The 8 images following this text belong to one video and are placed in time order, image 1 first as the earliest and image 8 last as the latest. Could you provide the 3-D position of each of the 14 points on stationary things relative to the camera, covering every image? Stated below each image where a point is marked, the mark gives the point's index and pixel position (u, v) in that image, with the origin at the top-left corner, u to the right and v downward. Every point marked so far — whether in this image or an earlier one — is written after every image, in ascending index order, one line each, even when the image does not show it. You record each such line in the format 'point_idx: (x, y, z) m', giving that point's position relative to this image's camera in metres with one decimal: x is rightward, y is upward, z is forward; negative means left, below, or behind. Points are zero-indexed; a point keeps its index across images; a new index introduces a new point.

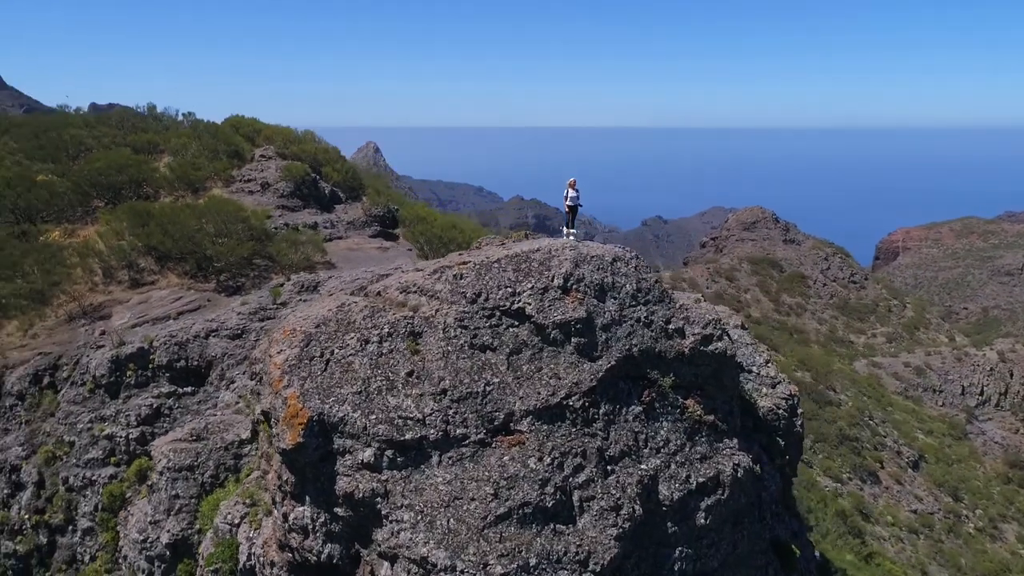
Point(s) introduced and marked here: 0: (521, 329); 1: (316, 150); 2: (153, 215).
0: (0.0, -0.4, +7.3) m
1: (-4.1, +2.8, +16.3) m
2: (-6.0, +1.2, +13.0) m
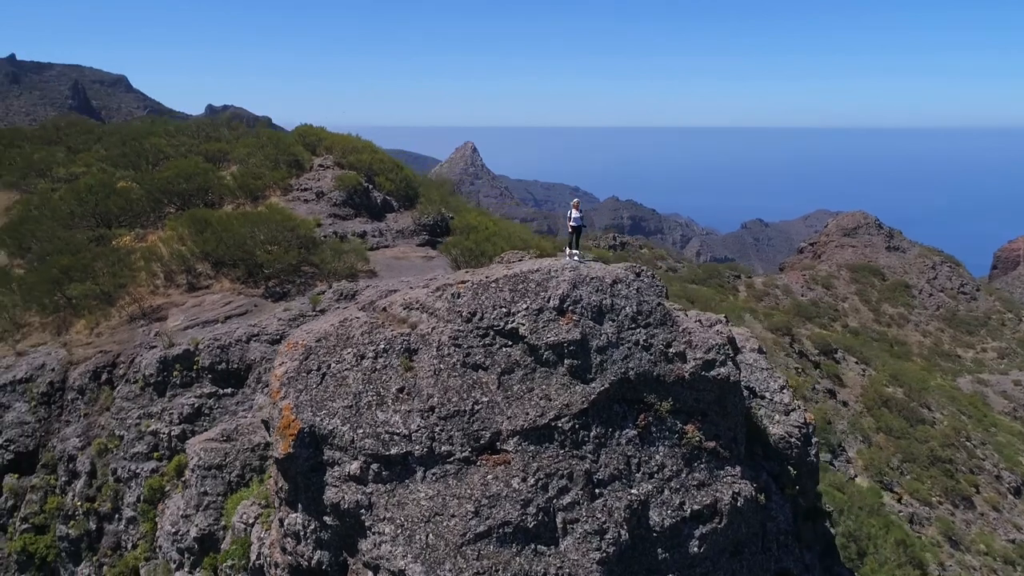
0: (0.0, -0.6, +7.4) m
1: (-3.0, +2.7, +16.8) m
2: (-5.3, +1.1, +13.7) m
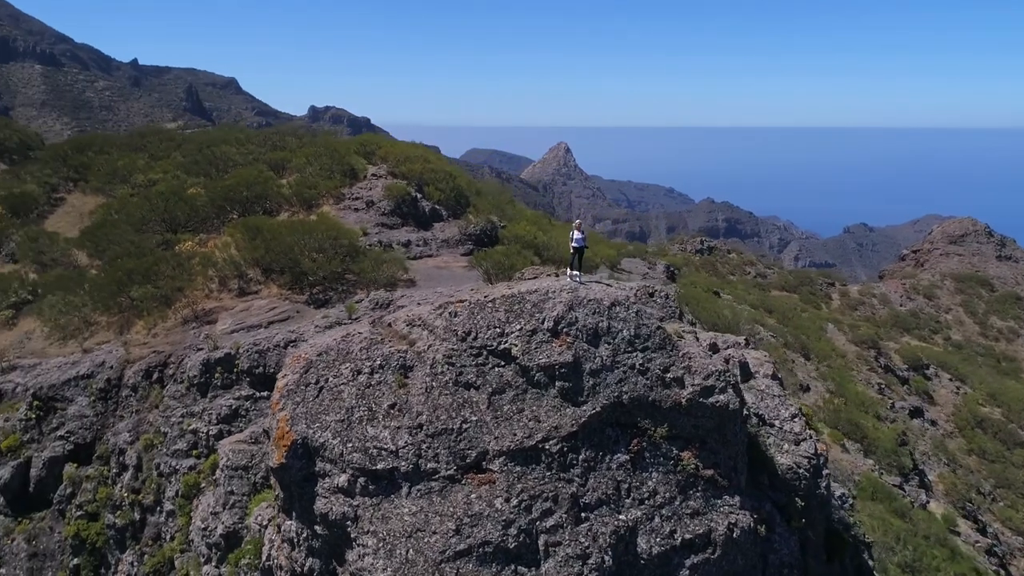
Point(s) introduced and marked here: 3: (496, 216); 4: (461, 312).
0: (-0.1, -0.8, +7.4) m
1: (-1.9, +2.6, +17.1) m
2: (-4.6, +1.0, +14.4) m
3: (-0.4, +1.5, +17.2) m
4: (-0.5, -0.2, +7.8) m
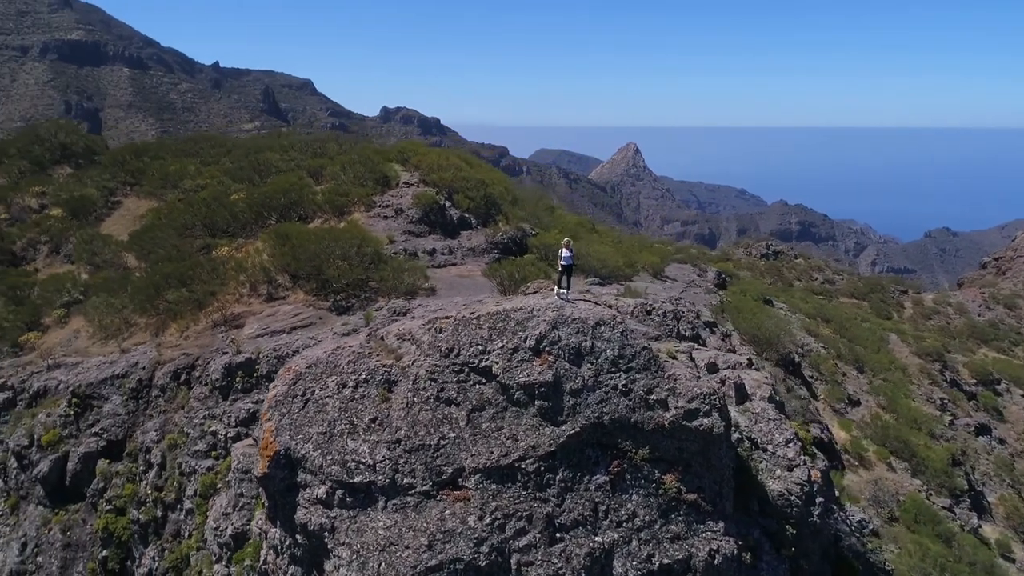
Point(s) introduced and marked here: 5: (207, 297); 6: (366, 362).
0: (-0.2, -0.9, +7.5) m
1: (-1.2, +2.4, +17.3) m
2: (-4.1, +0.9, +14.8) m
3: (+0.3, +1.4, +17.2) m
4: (-0.7, -0.4, +7.9) m
5: (-5.4, -0.2, +14.2) m
6: (-1.4, -0.7, +7.8) m
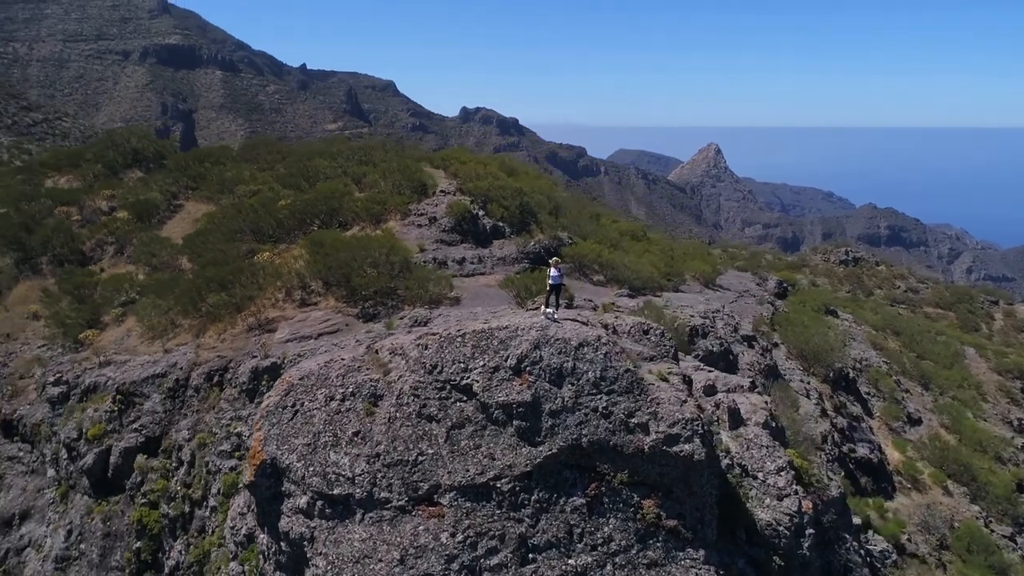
0: (-0.4, -1.1, +7.5) m
1: (-0.4, +2.2, +17.4) m
2: (-3.5, +0.8, +15.2) m
3: (+1.1, +1.2, +17.2) m
4: (-0.8, -0.6, +8.0) m
5: (-4.9, -0.2, +14.7) m
6: (-1.6, -0.9, +8.0) m
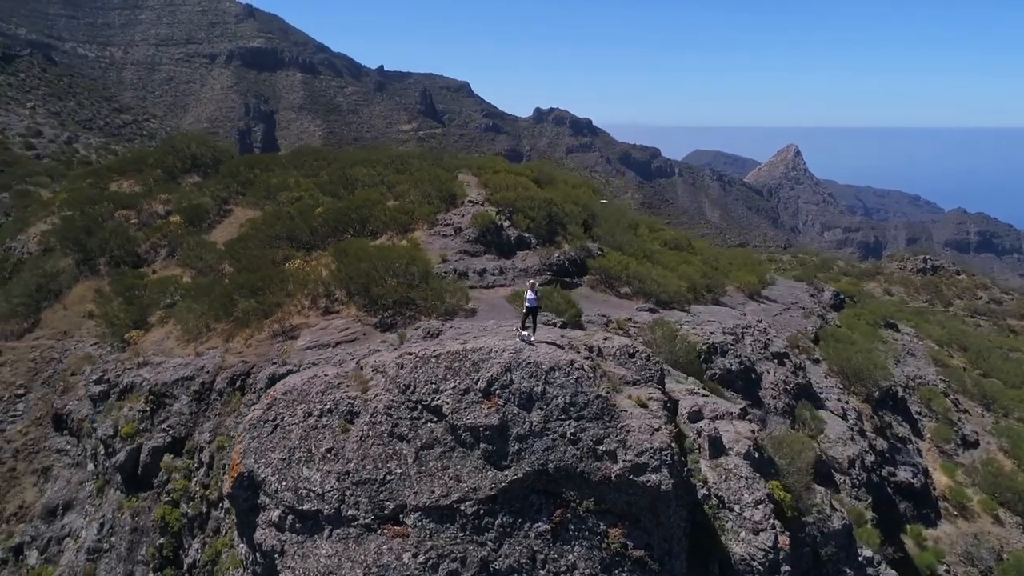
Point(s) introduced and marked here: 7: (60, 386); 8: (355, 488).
0: (-0.7, -1.3, +7.6) m
1: (+0.2, +2.0, +17.4) m
2: (-3.1, +0.7, +15.5) m
3: (+1.7, +0.9, +17.0) m
4: (-1.0, -0.8, +8.1) m
5: (-4.5, -0.4, +15.1) m
6: (-1.8, -1.1, +8.1) m
7: (-10.1, -2.2, +17.9) m
8: (-1.5, -1.8, +7.4) m
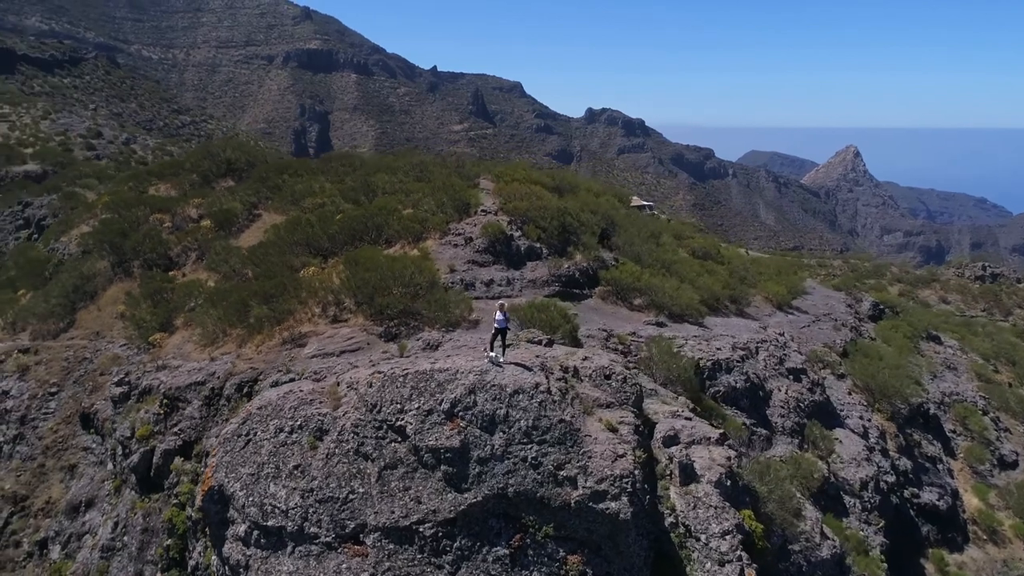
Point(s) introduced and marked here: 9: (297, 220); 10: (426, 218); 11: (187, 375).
0: (-1.0, -1.5, +7.6) m
1: (+0.6, +1.8, +17.3) m
2: (-2.9, +0.5, +15.6) m
3: (+2.0, +0.7, +16.9) m
4: (-1.3, -1.0, +8.1) m
5: (-4.4, -0.5, +15.4) m
6: (-2.1, -1.2, +8.2) m
7: (-9.8, -2.3, +18.5) m
8: (-1.8, -2.0, +7.4) m
9: (-5.2, +1.7, +19.6) m
10: (-1.8, +1.5, +16.9) m
11: (-6.2, -1.7, +15.2) m
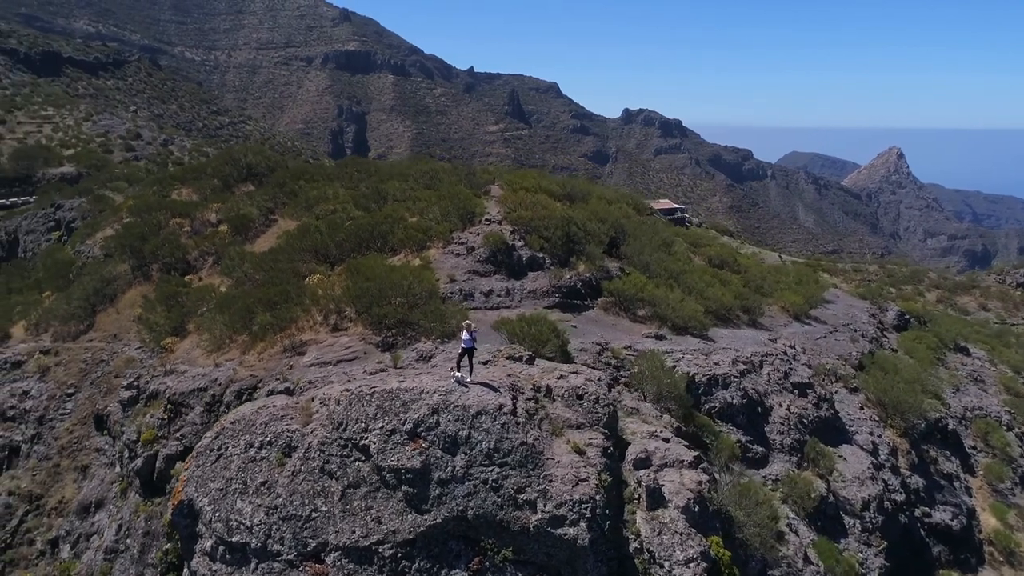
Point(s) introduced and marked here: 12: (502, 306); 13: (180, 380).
0: (-1.4, -1.7, +7.6) m
1: (+0.7, +1.6, +17.3) m
2: (-2.9, +0.3, +15.7) m
3: (+2.1, +0.5, +16.7) m
4: (-1.6, -1.1, +8.1) m
5: (-4.4, -0.7, +15.5) m
6: (-2.4, -1.4, +8.3) m
7: (-9.7, -2.4, +18.8) m
8: (-2.2, -2.2, +7.5) m
9: (-5.0, +1.5, +19.8) m
10: (-1.7, +1.3, +16.9) m
11: (-6.2, -1.8, +15.4) m
12: (-0.2, -0.3, +14.4) m
13: (-6.6, -1.8, +15.7) m
